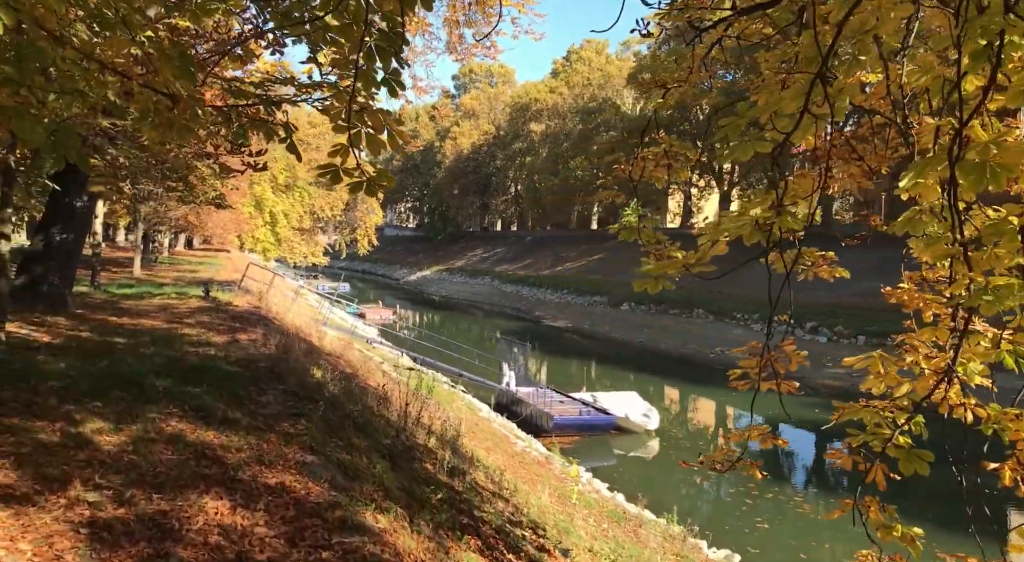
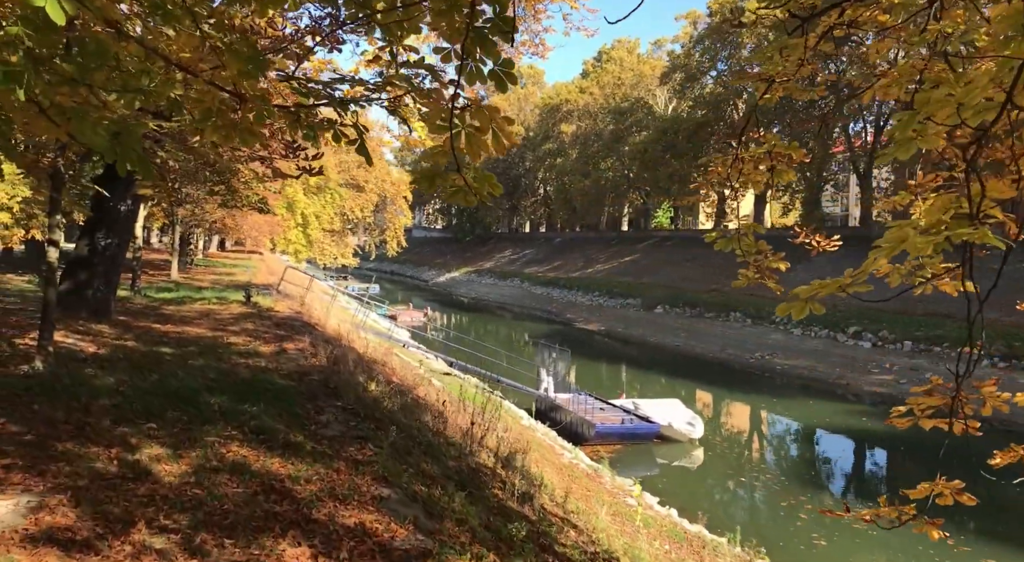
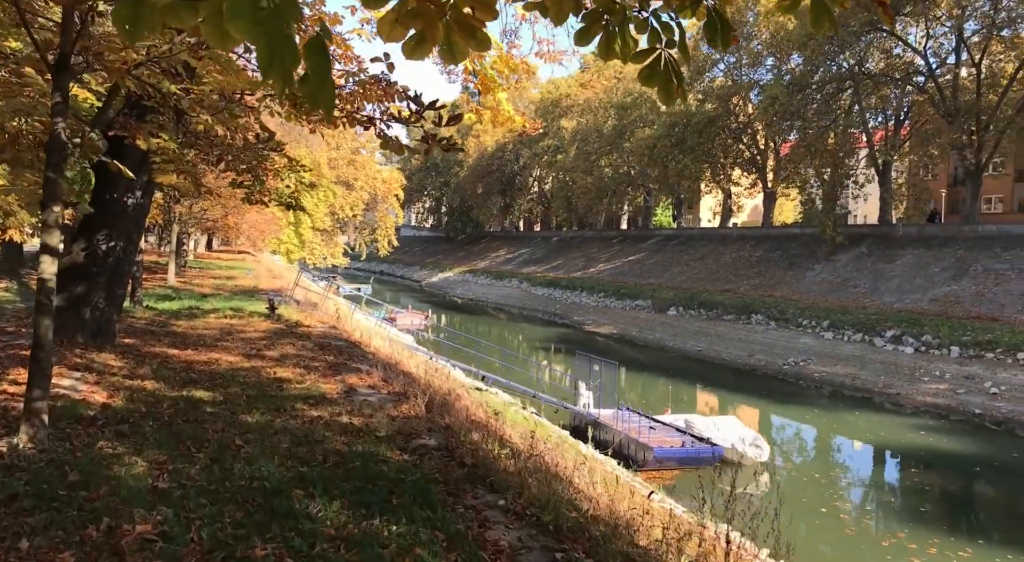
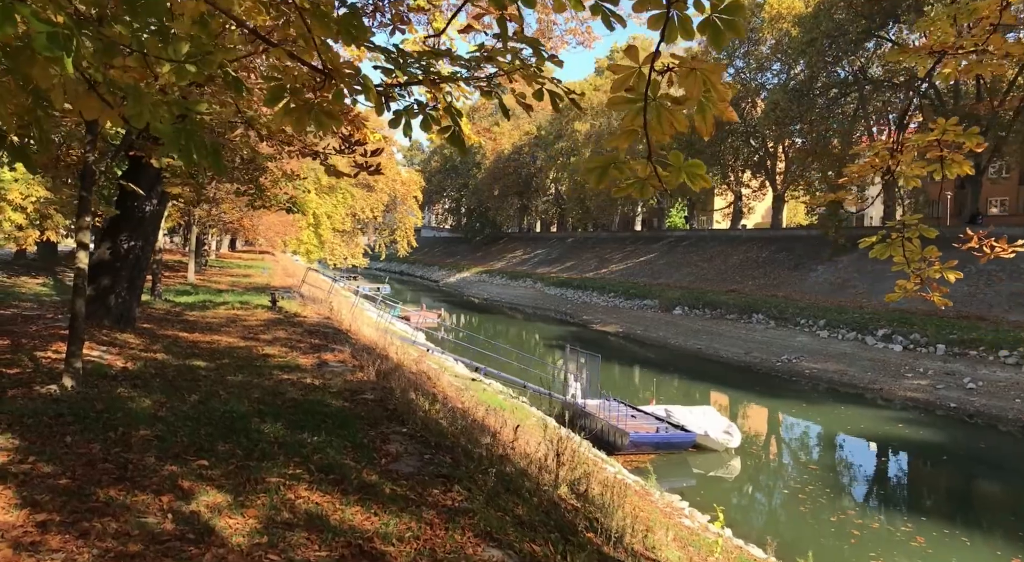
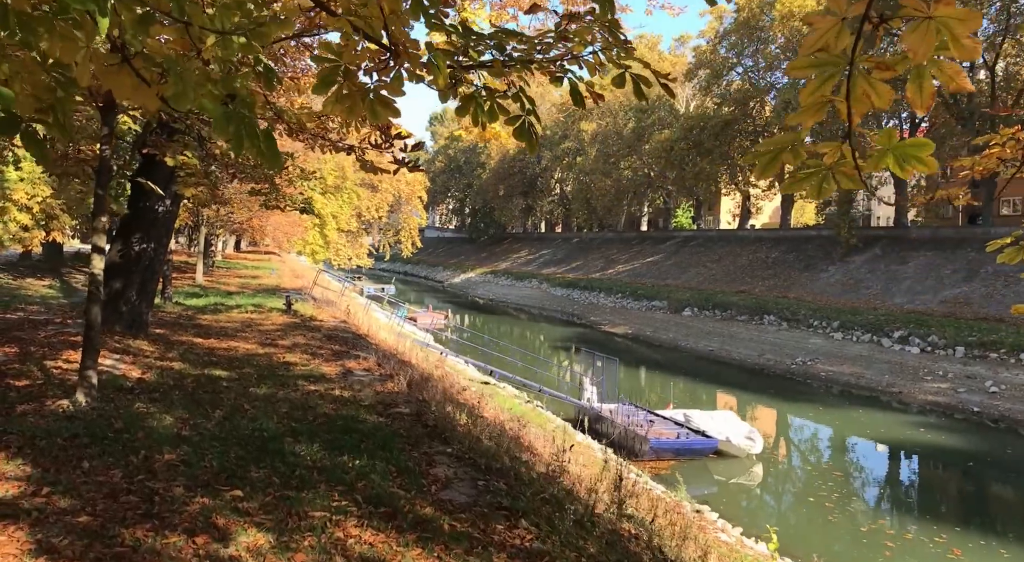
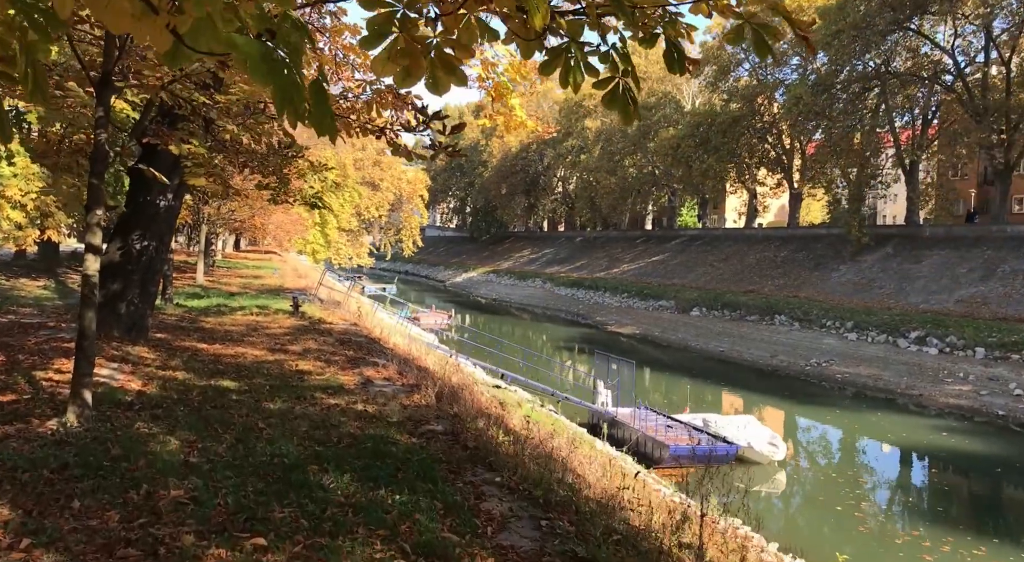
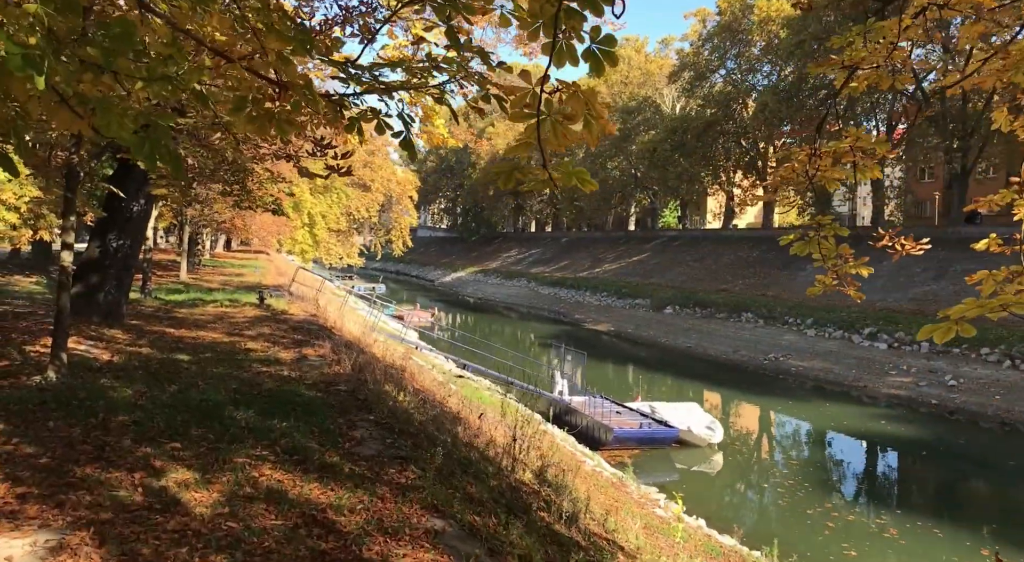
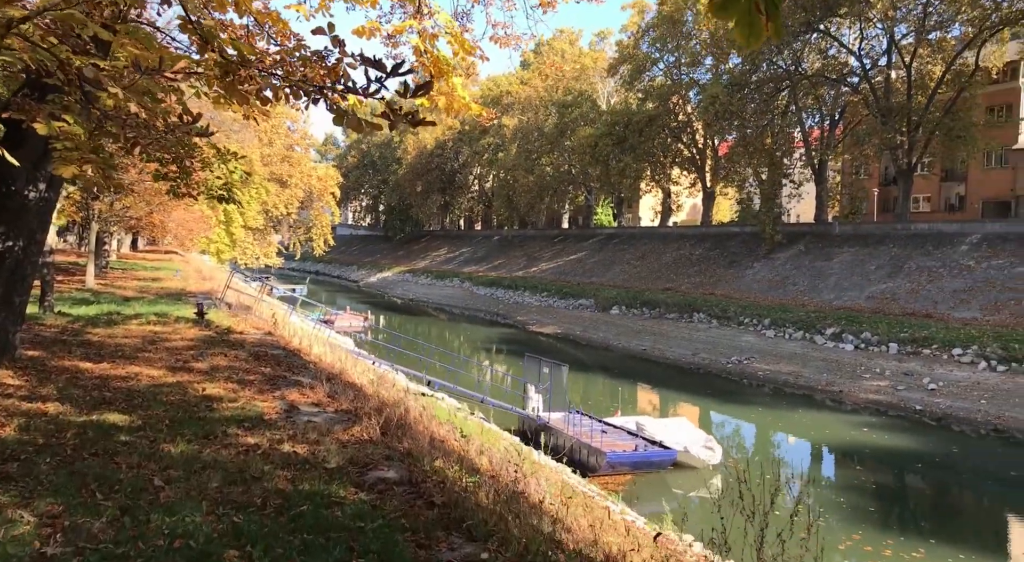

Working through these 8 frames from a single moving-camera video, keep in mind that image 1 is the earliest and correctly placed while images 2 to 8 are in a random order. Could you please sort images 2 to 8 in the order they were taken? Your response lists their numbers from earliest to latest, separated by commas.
2, 7, 4, 5, 6, 3, 8
